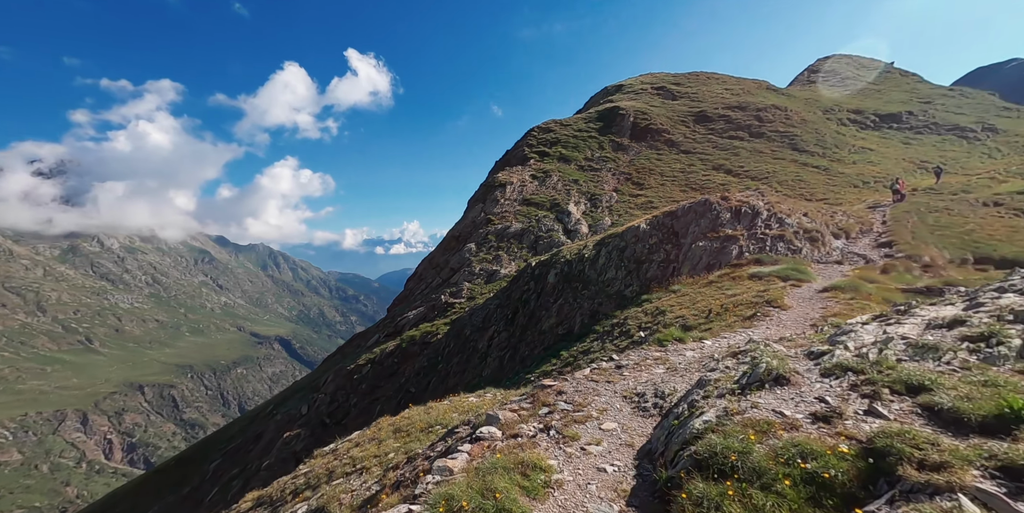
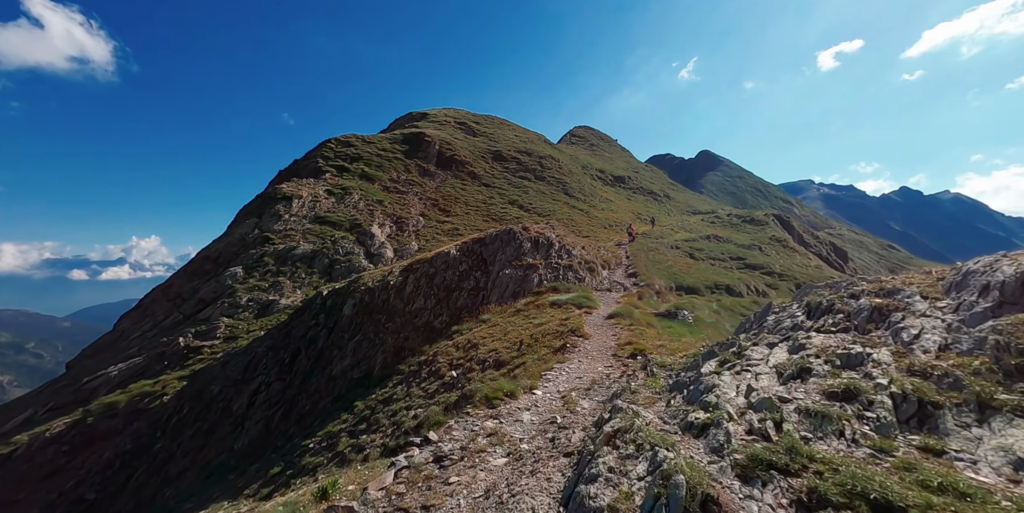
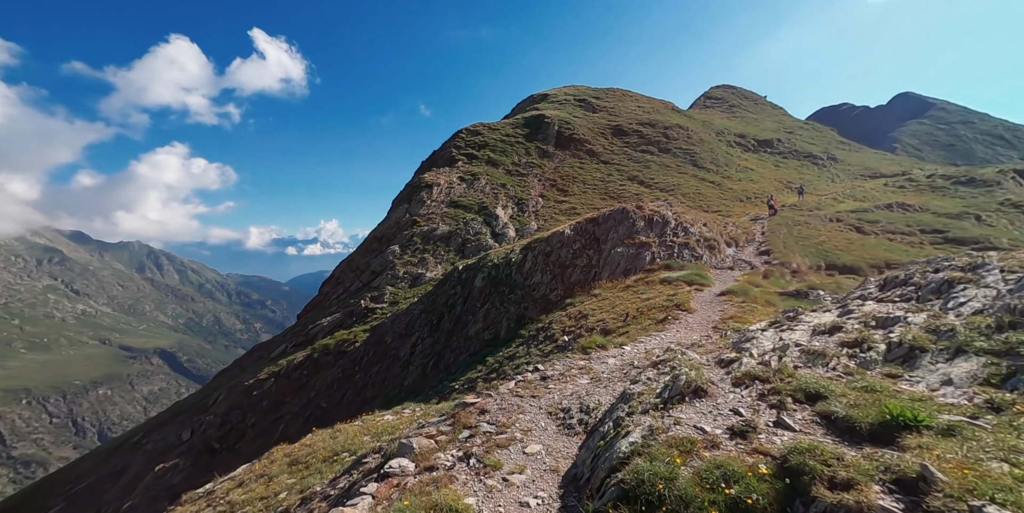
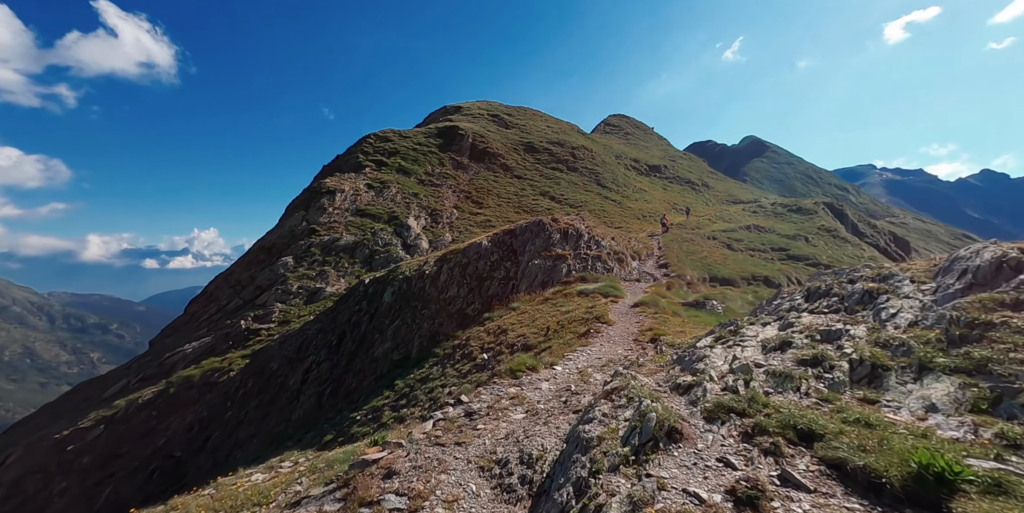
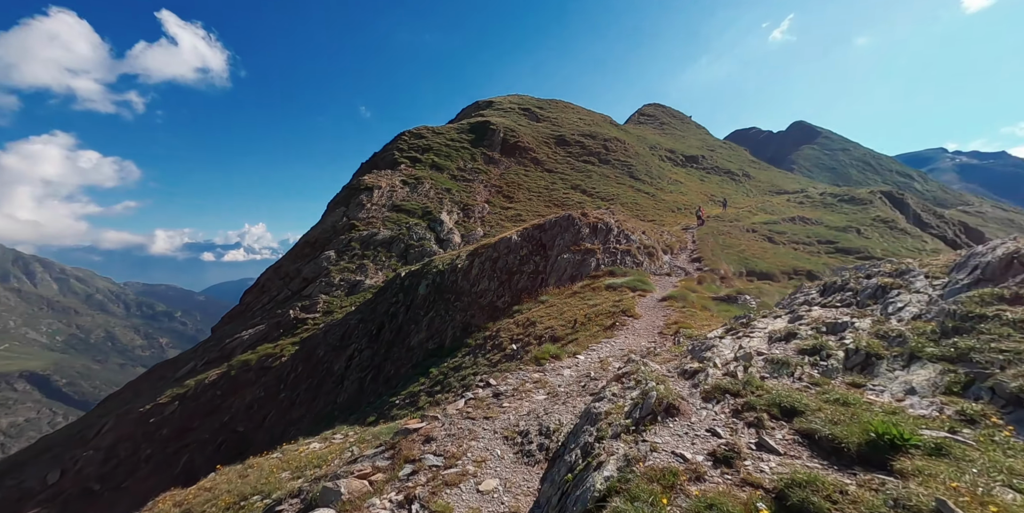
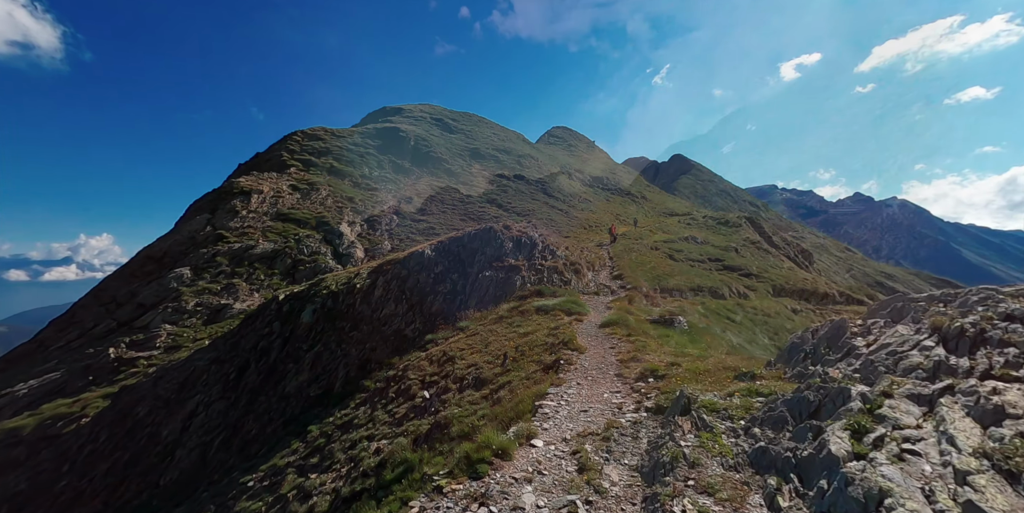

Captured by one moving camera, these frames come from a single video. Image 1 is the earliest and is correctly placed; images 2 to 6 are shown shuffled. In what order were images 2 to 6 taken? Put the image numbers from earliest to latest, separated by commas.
3, 5, 4, 2, 6
